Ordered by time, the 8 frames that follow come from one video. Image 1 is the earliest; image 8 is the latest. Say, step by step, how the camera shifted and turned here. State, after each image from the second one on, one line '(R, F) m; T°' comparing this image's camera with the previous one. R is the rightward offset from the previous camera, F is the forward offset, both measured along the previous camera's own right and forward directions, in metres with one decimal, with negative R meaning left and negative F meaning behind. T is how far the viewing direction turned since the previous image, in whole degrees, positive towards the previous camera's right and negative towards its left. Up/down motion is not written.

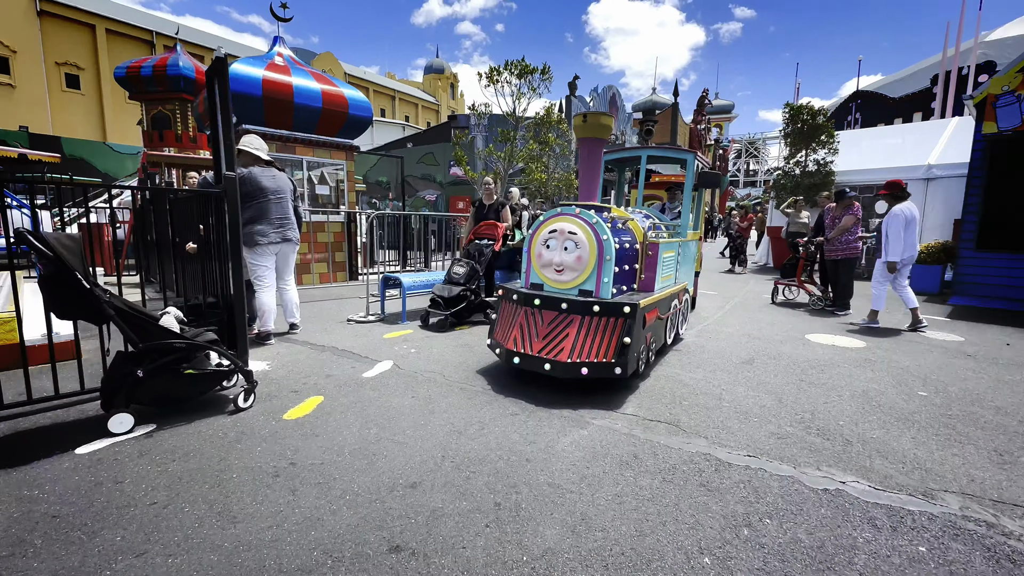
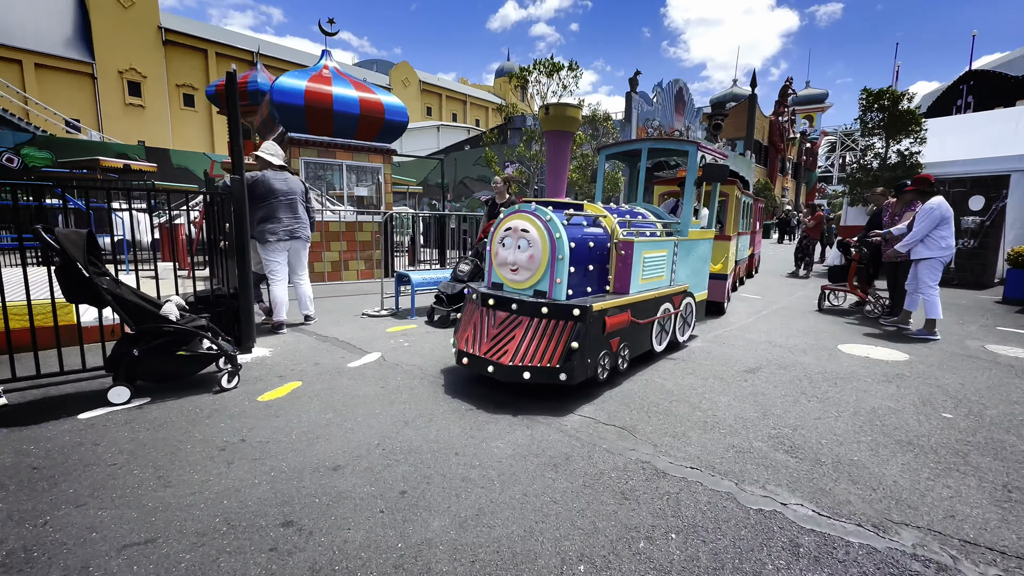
(+0.9, +0.1) m; -9°
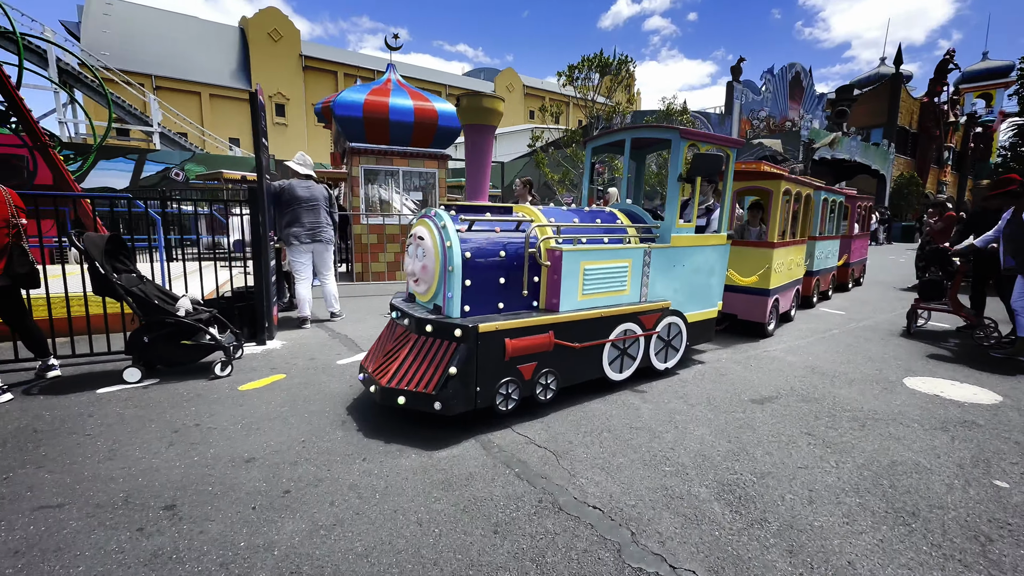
(+1.3, +0.3) m; -13°
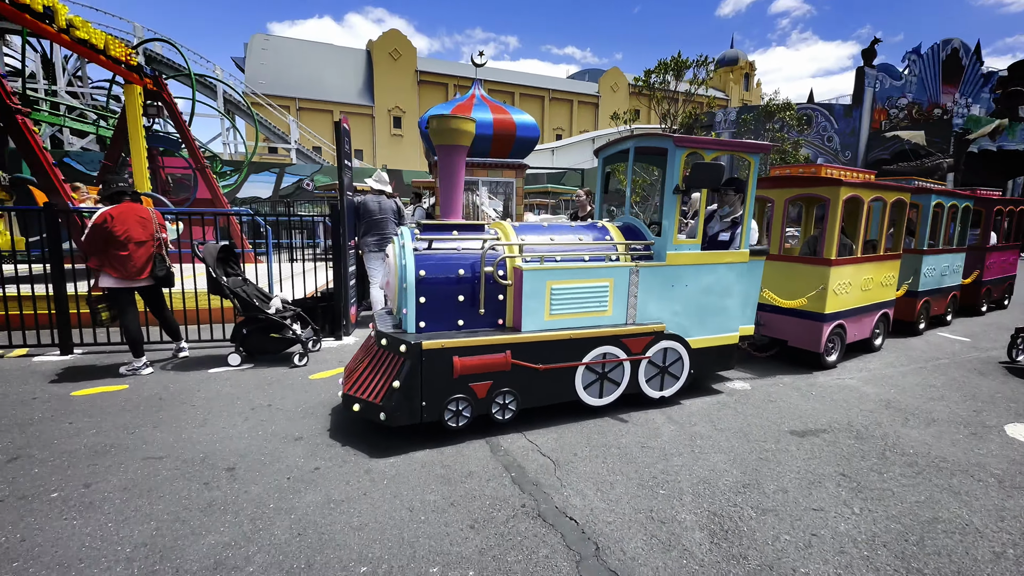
(+0.7, -0.1) m; -13°
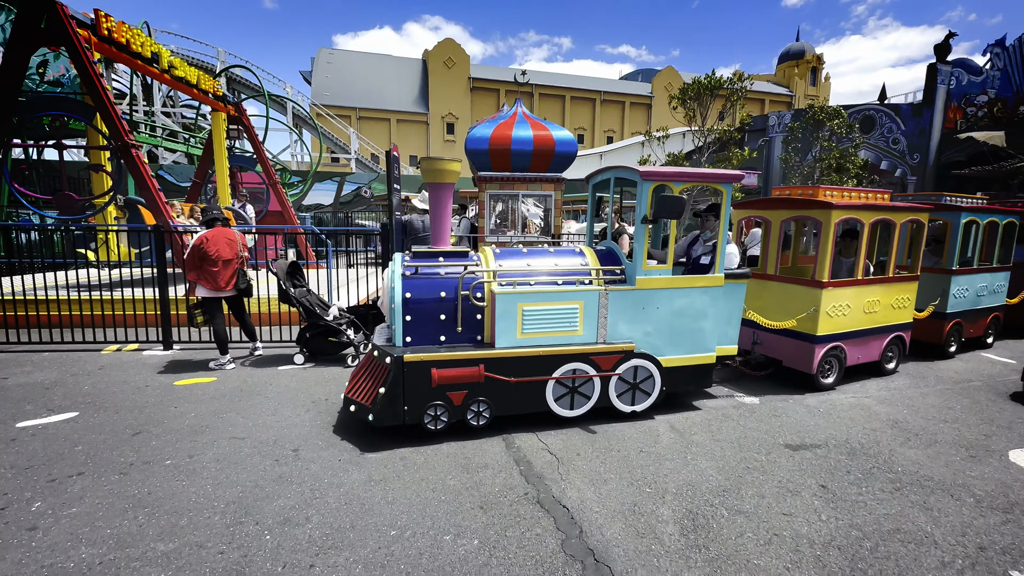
(+0.3, -0.5) m; -6°
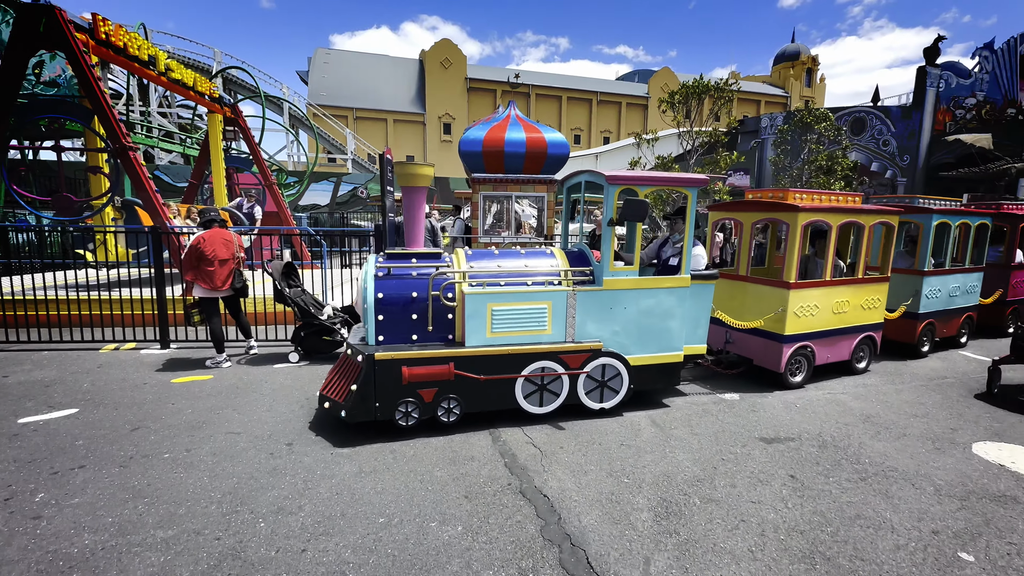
(+0.1, -0.2) m; 0°
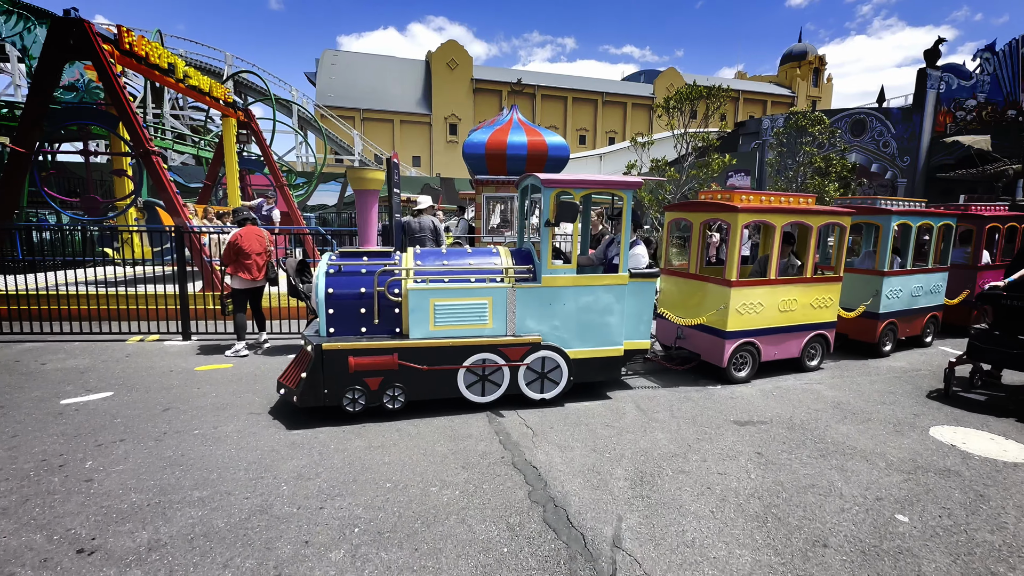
(+0.1, -0.4) m; -1°
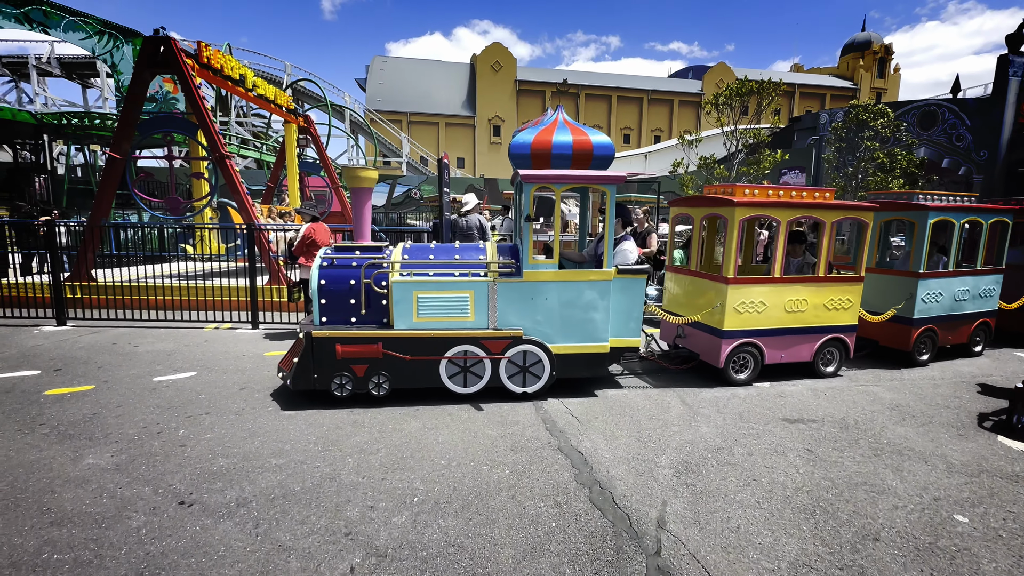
(-0.1, -0.2) m; -5°
